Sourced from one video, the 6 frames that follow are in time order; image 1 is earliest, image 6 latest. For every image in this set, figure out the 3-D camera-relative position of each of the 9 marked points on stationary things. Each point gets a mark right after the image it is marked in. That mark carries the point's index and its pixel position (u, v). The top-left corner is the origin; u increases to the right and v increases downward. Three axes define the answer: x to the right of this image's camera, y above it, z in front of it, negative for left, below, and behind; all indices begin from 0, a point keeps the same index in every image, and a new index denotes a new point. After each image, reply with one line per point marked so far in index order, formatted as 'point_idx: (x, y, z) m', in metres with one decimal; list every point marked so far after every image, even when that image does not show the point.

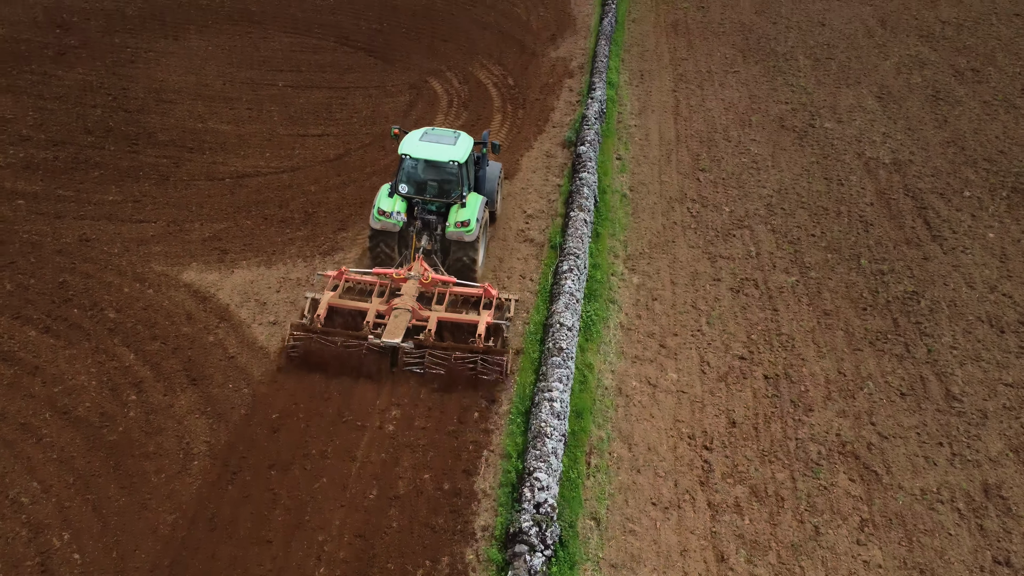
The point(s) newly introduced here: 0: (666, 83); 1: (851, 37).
0: (+3.0, +4.0, +15.6) m
1: (+8.1, +6.0, +19.1) m
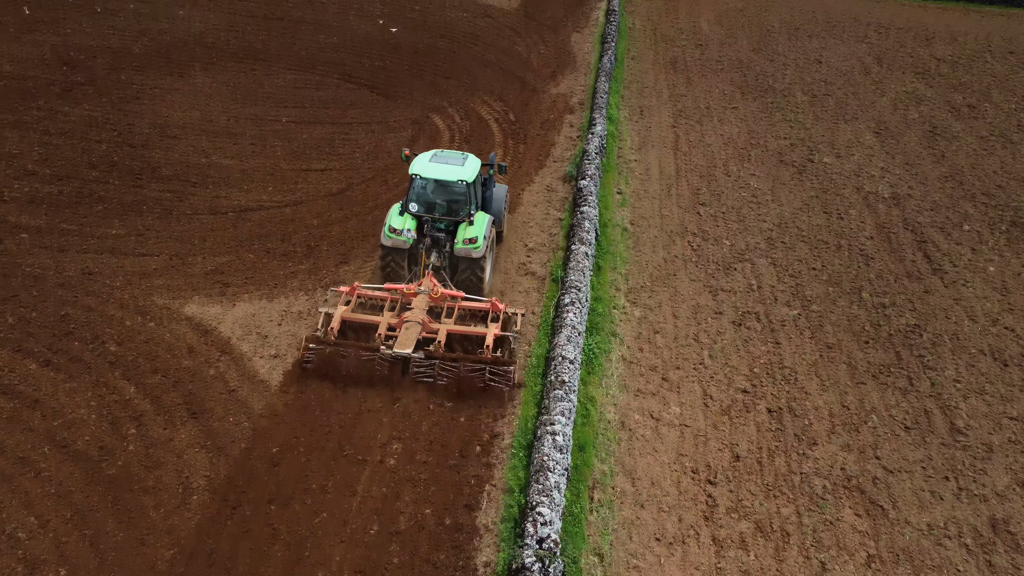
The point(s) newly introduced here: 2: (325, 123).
0: (+3.0, +3.3, +15.7) m
1: (+8.1, +5.2, +19.4) m
2: (-3.3, +2.9, +14.2) m
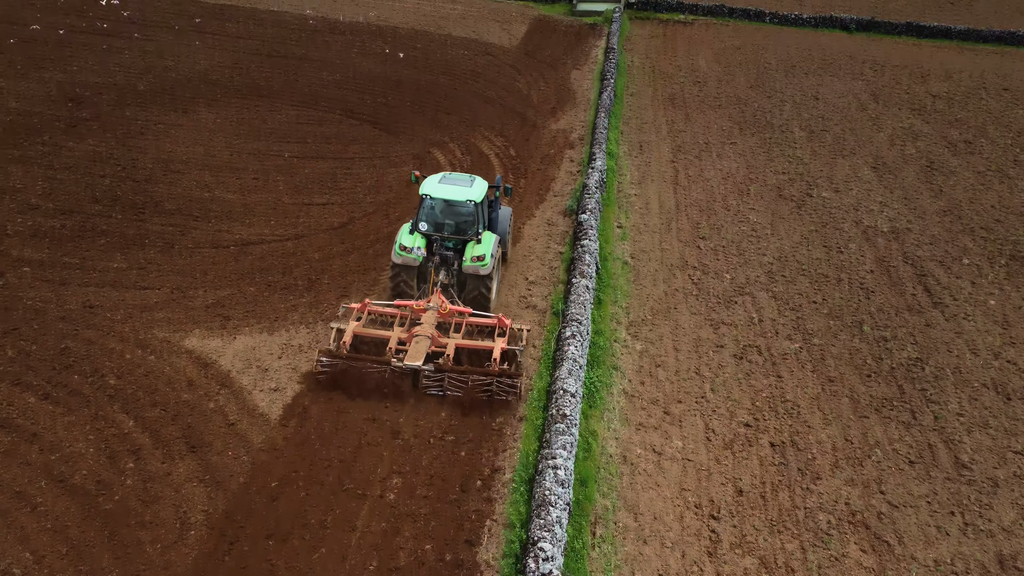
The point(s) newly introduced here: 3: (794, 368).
0: (+3.0, +2.7, +15.9) m
1: (+8.1, +4.3, +19.6) m
2: (-3.3, +2.3, +14.3) m
3: (+3.3, -0.9, +9.4) m
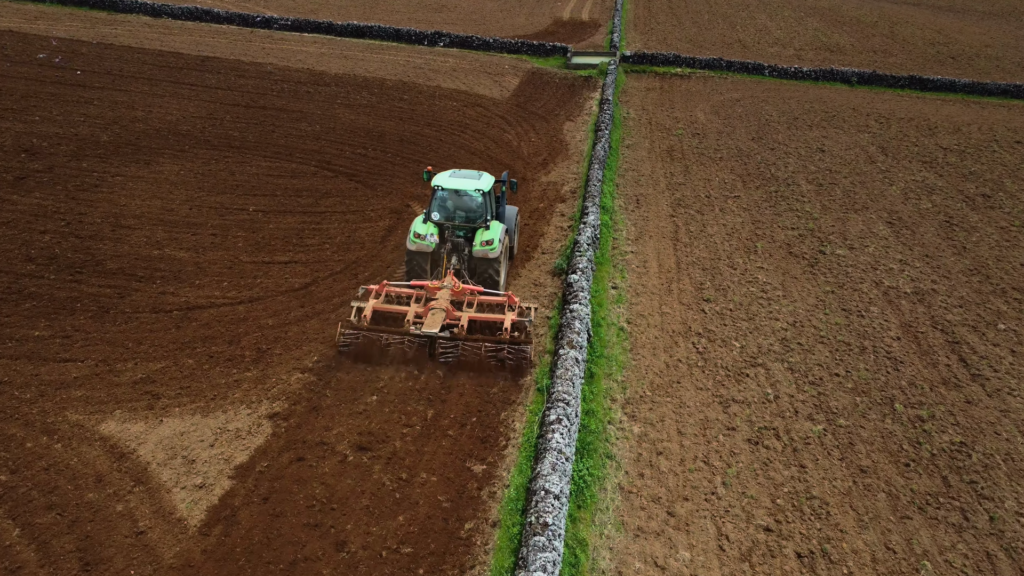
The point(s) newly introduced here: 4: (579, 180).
0: (+2.8, +1.5, +14.7) m
1: (+7.8, +2.9, +18.5) m
2: (-3.5, +1.2, +13.2) m
3: (+3.1, -1.7, +8.0) m
4: (+1.3, +2.1, +15.6) m
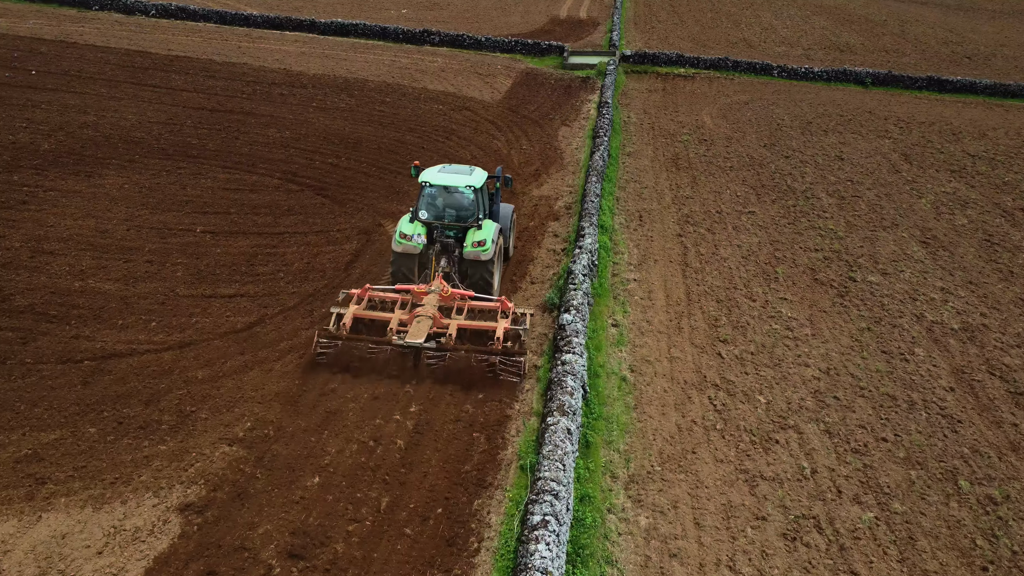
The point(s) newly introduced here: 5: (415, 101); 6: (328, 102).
0: (+2.6, +1.0, +13.1) m
1: (+7.6, +2.4, +16.9) m
2: (-3.7, +0.8, +11.5) m
3: (+2.9, -2.1, +6.4) m
4: (+1.1, +1.6, +13.9) m
5: (-2.4, +4.6, +19.8) m
6: (-4.4, +4.4, +19.1) m
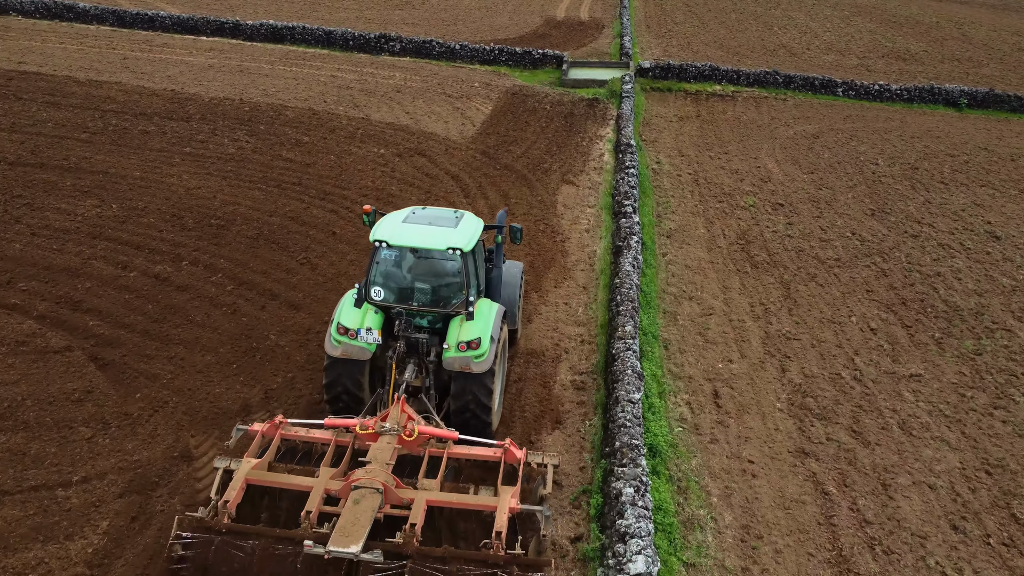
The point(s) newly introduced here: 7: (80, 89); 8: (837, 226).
0: (+2.2, -1.1, +6.7) m
1: (+7.3, +0.3, +10.6) m
2: (-4.1, -1.4, +5.1) m
3: (+2.6, -4.3, 0.0) m
4: (+0.7, -0.5, +7.6) m
5: (-2.8, +2.4, +13.4) m
6: (-4.8, +2.3, +12.7) m
7: (-8.3, +3.8, +15.4) m
8: (+4.6, +0.8, +11.3) m
